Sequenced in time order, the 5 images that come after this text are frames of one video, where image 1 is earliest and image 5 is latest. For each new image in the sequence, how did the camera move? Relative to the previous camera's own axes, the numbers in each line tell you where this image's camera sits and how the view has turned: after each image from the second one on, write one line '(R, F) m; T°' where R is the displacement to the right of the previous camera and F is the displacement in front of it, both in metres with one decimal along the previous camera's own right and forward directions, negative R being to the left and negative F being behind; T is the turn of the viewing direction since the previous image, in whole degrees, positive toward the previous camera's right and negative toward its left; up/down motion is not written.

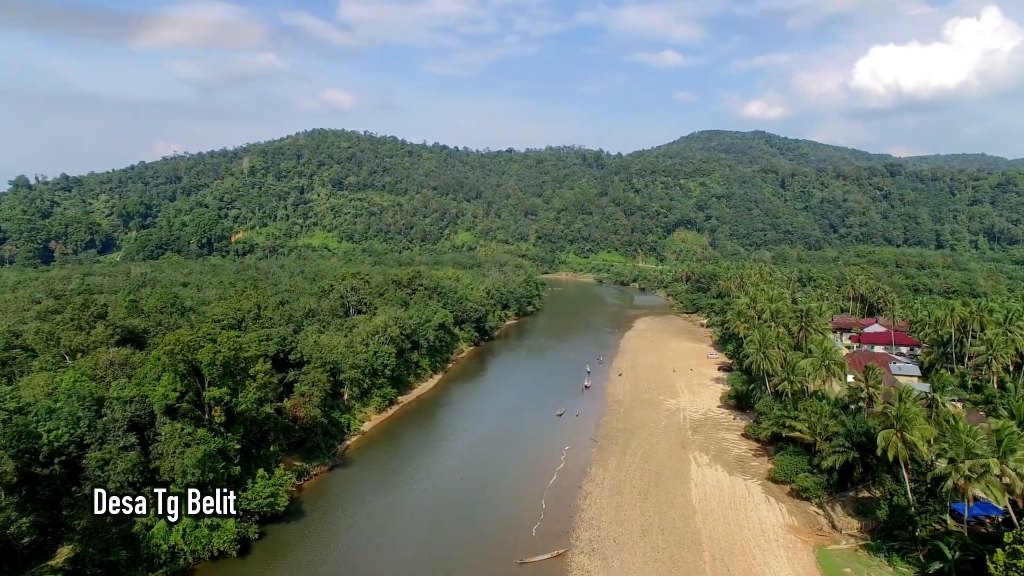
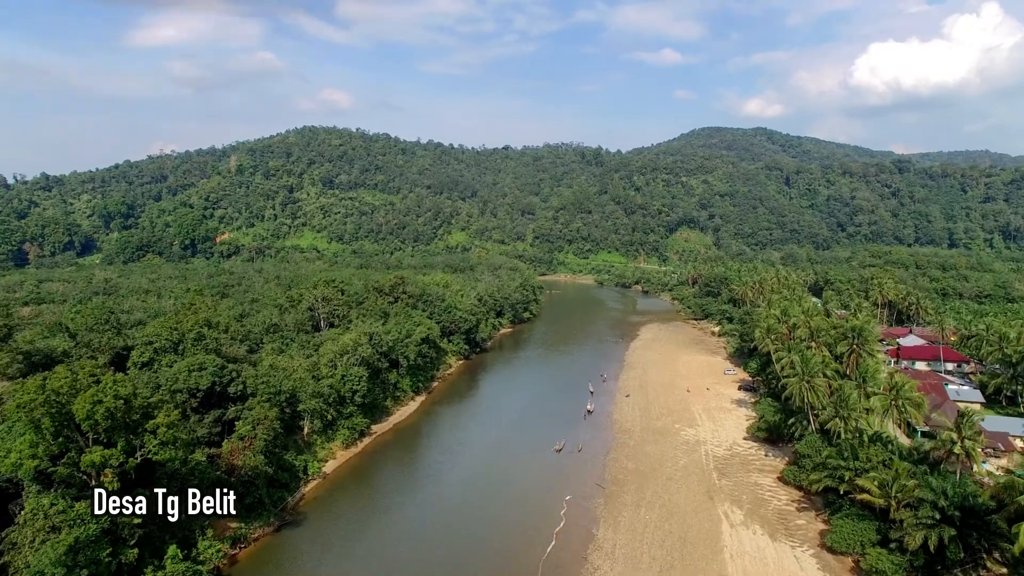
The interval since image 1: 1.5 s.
(+0.5, +7.6) m; 0°
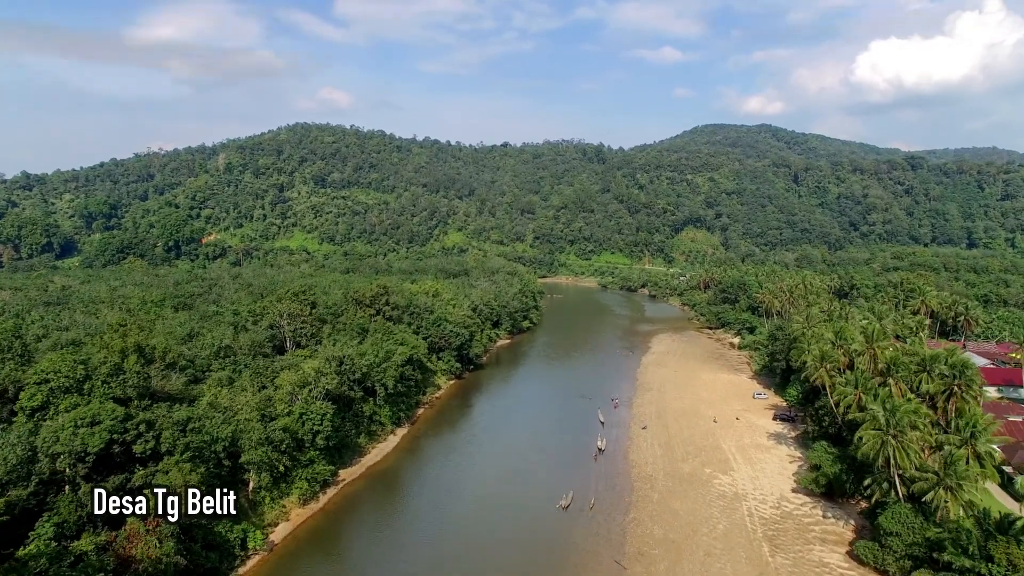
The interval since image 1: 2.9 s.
(+0.2, +8.2) m; 0°
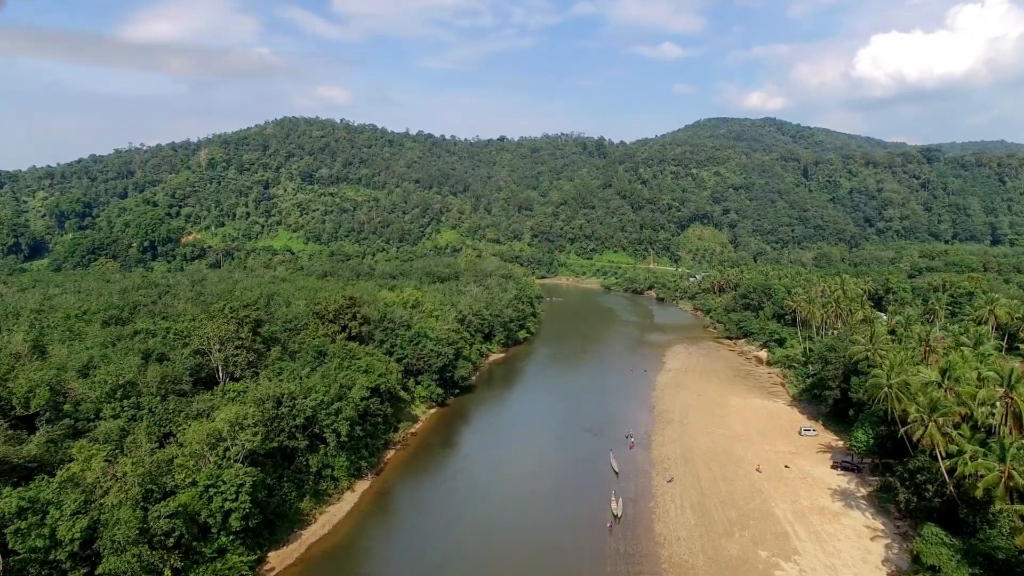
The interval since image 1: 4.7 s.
(+0.5, +10.2) m; 0°
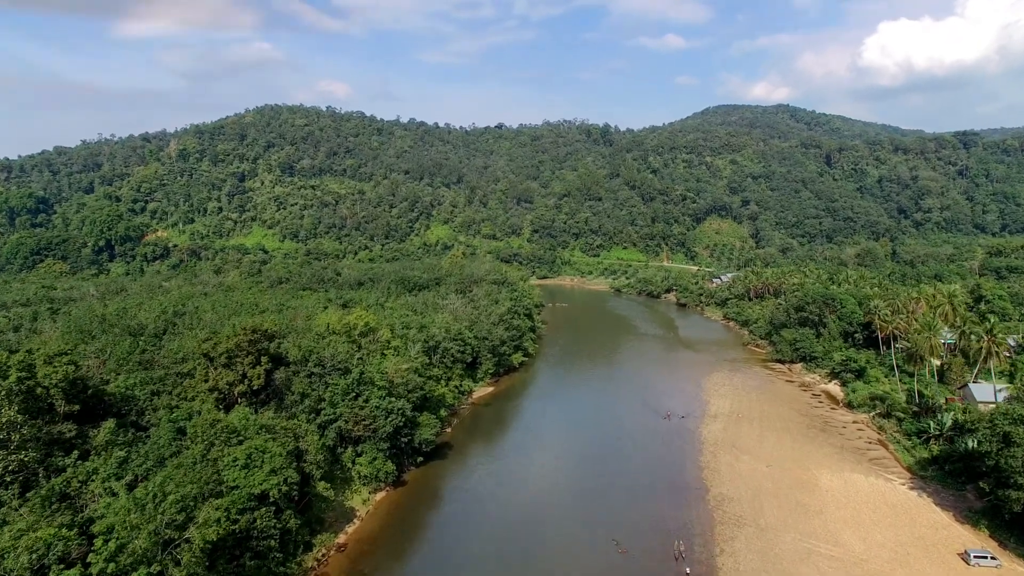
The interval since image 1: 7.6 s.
(+0.9, +17.2) m; 0°
